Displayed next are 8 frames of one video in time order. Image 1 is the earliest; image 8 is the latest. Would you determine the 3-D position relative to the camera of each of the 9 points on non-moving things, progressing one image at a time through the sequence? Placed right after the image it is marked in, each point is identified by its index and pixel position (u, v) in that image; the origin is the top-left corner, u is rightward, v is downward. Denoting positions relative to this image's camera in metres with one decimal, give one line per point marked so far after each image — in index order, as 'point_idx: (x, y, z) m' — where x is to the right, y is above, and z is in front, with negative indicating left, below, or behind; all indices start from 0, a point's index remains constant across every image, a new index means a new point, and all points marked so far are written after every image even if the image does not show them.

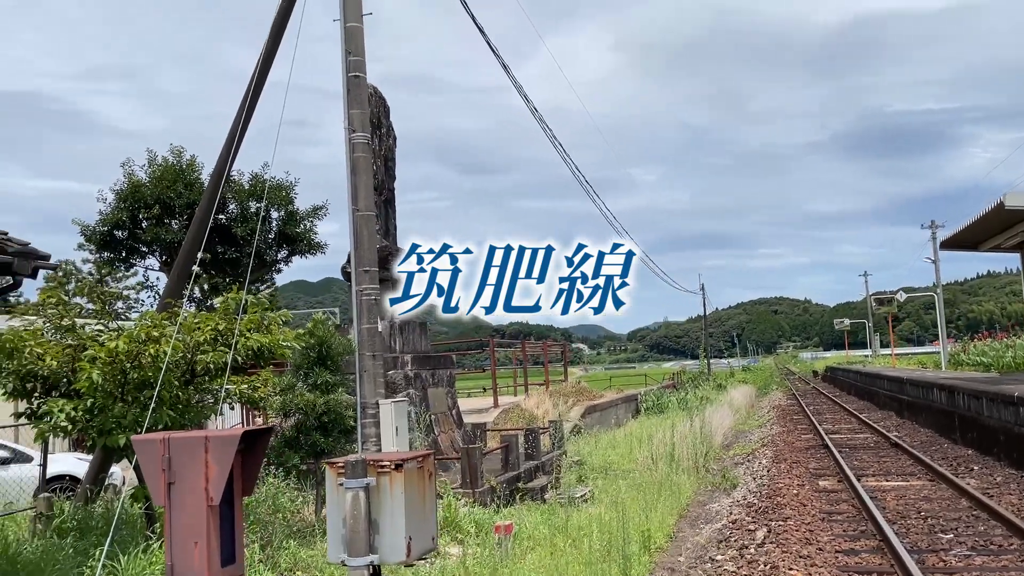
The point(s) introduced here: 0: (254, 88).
0: (-2.8, +2.2, +9.0) m
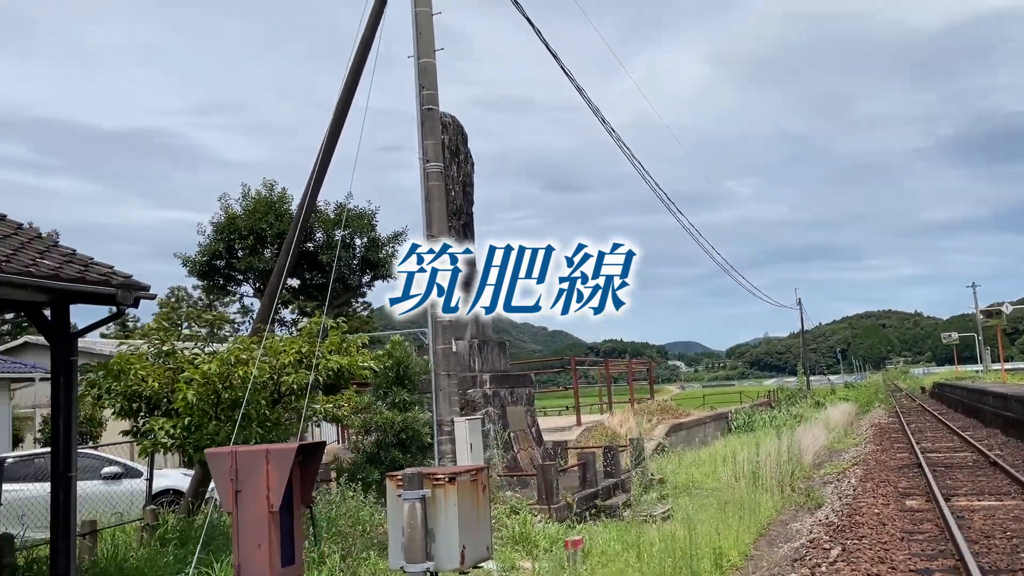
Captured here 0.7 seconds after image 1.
0: (-2.0, +1.9, +9.5) m
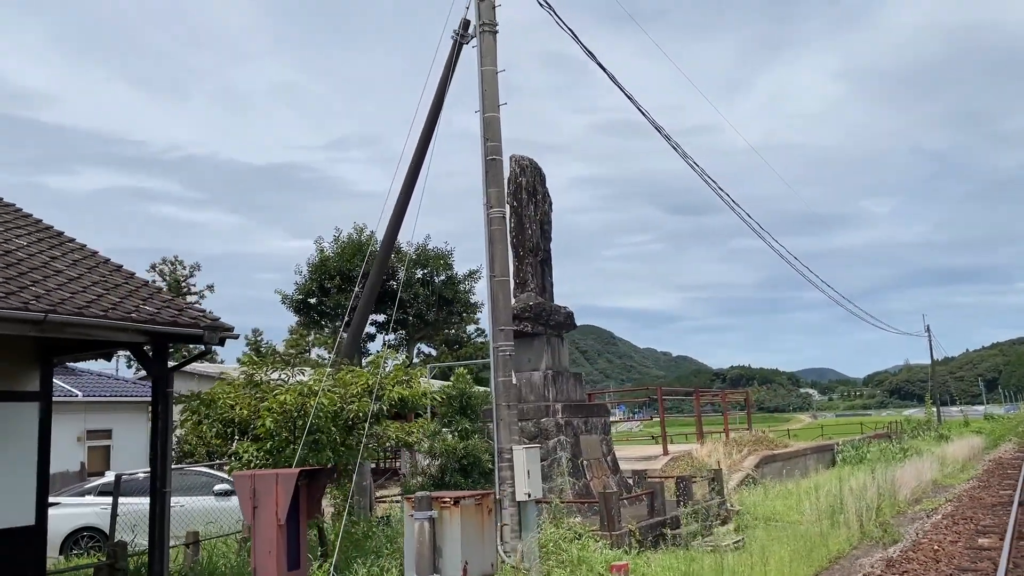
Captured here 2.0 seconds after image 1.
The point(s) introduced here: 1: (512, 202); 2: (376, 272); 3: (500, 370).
0: (-1.2, +1.5, +10.4) m
1: (0.0, +1.3, +12.8) m
2: (-1.7, +0.2, +10.3) m
3: (-0.1, -0.9, +8.8) m
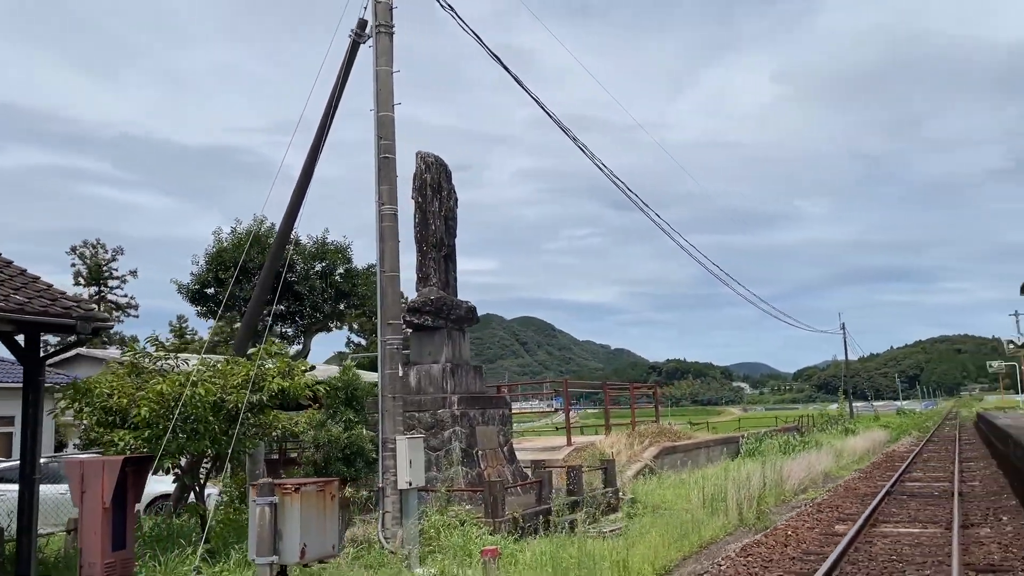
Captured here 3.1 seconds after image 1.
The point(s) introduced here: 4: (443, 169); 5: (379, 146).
0: (-2.6, +1.6, +10.6) m
1: (-1.5, +1.4, +13.1) m
2: (-3.0, +0.3, +10.4) m
3: (-1.4, -0.8, +9.1) m
4: (-1.1, +1.9, +13.3) m
5: (-1.5, +1.7, +9.7) m
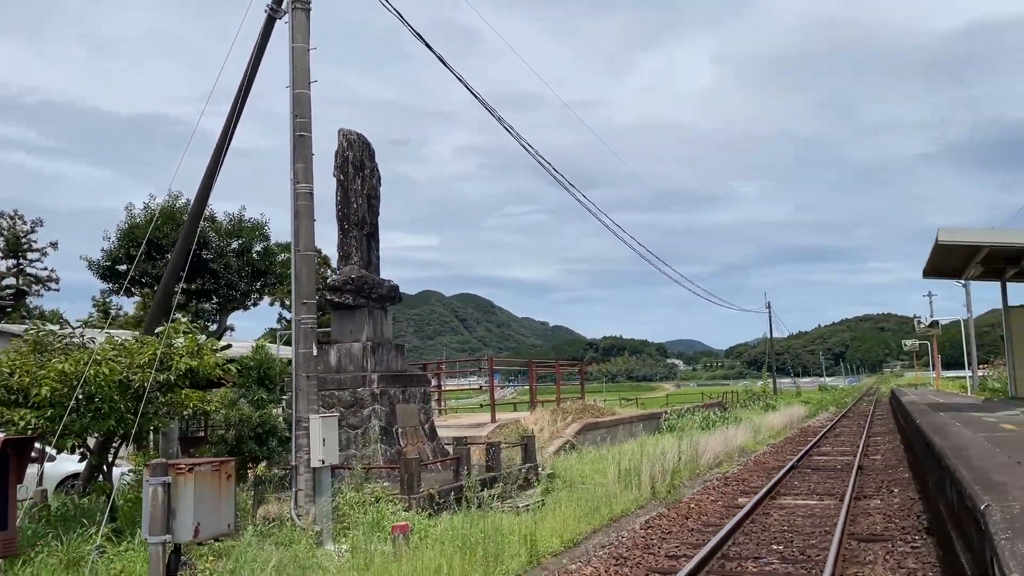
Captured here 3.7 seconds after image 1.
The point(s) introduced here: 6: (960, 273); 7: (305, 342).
0: (-3.6, +1.9, +10.4) m
1: (-2.7, +1.8, +13.0) m
2: (-4.0, +0.6, +10.3) m
3: (-2.3, -0.6, +9.1) m
4: (-2.3, +2.2, +13.3) m
5: (-2.5, +1.9, +9.6) m
6: (+7.9, +0.3, +14.8) m
7: (-2.3, -0.6, +9.2) m
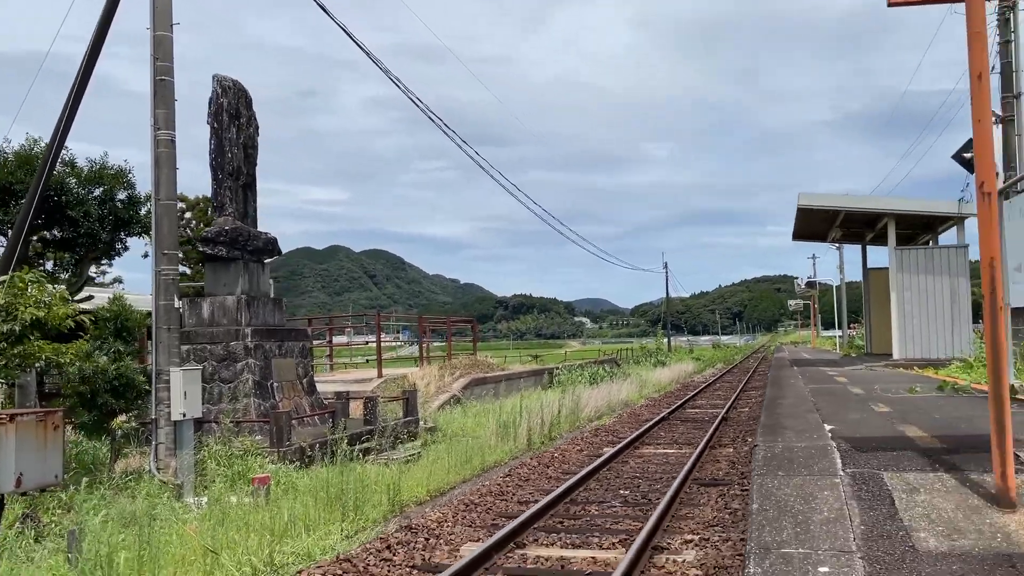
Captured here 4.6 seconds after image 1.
0: (-5.1, +2.5, +9.9) m
1: (-4.5, +2.5, +12.6) m
2: (-5.6, +1.2, +9.8) m
3: (-3.7, -0.1, +8.9) m
4: (-4.2, +3.0, +12.9) m
5: (-4.0, +2.5, +9.3) m
6: (+5.8, +1.0, +15.6) m
7: (-3.7, -0.1, +9.0) m
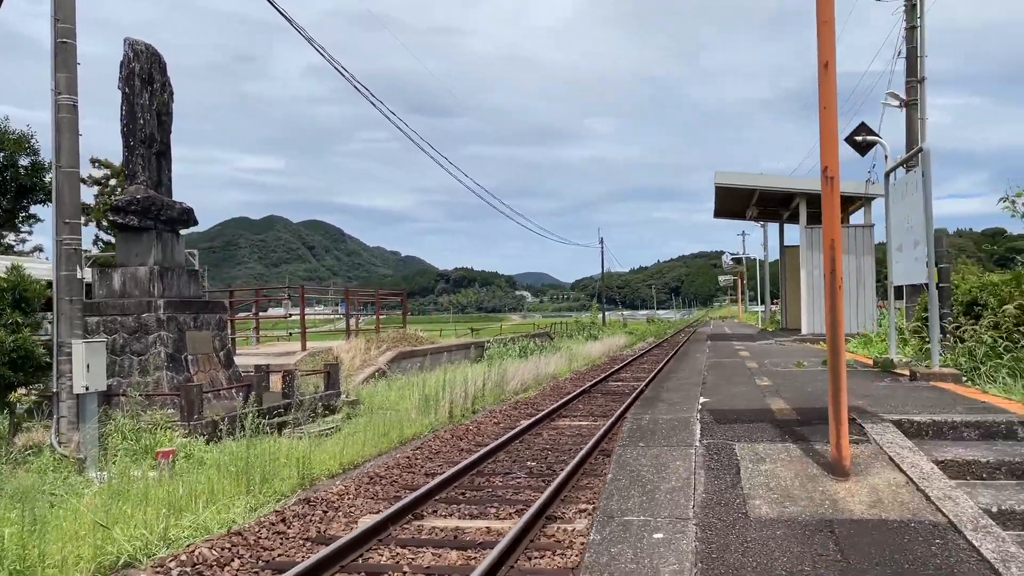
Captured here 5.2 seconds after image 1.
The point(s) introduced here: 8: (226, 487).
0: (-6.1, +2.8, +9.5) m
1: (-5.7, +2.9, +12.2) m
2: (-6.5, +1.5, +9.4) m
3: (-4.7, +0.3, +8.7) m
4: (-5.3, +3.4, +12.5) m
5: (-4.9, +2.8, +8.9) m
6: (+4.4, +1.4, +16.0) m
7: (-4.6, +0.3, +8.7) m
8: (-2.6, -1.8, +7.5) m
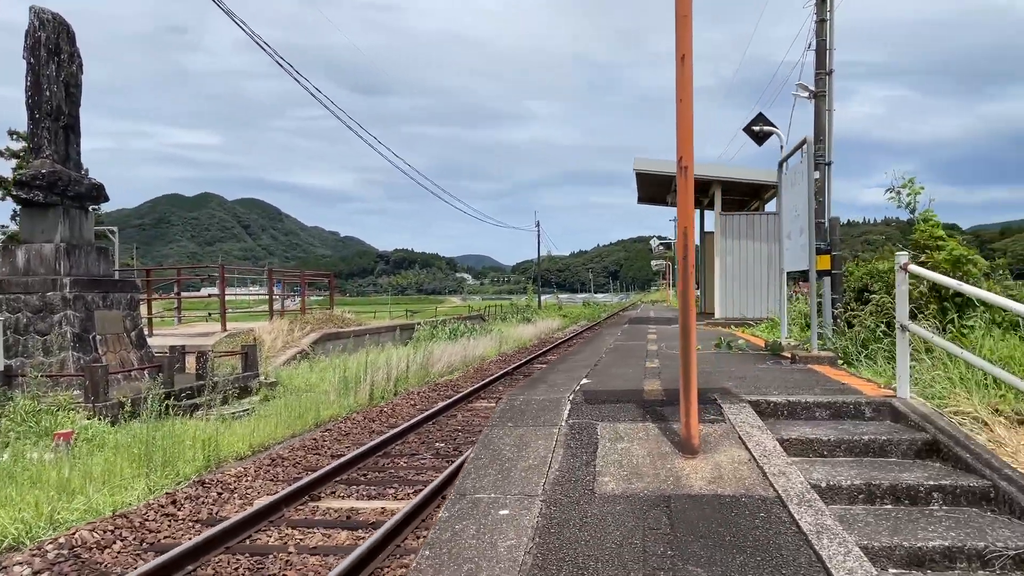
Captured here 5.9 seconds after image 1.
0: (-7.0, +3.1, +9.0) m
1: (-6.8, +3.2, +11.7) m
2: (-7.4, +1.8, +8.9) m
3: (-5.6, +0.5, +8.3) m
4: (-6.5, +3.7, +12.0) m
5: (-5.8, +3.0, +8.5) m
6: (+3.0, +1.7, +16.3) m
7: (-5.6, +0.5, +8.4) m
8: (-3.4, -1.6, +7.4) m
